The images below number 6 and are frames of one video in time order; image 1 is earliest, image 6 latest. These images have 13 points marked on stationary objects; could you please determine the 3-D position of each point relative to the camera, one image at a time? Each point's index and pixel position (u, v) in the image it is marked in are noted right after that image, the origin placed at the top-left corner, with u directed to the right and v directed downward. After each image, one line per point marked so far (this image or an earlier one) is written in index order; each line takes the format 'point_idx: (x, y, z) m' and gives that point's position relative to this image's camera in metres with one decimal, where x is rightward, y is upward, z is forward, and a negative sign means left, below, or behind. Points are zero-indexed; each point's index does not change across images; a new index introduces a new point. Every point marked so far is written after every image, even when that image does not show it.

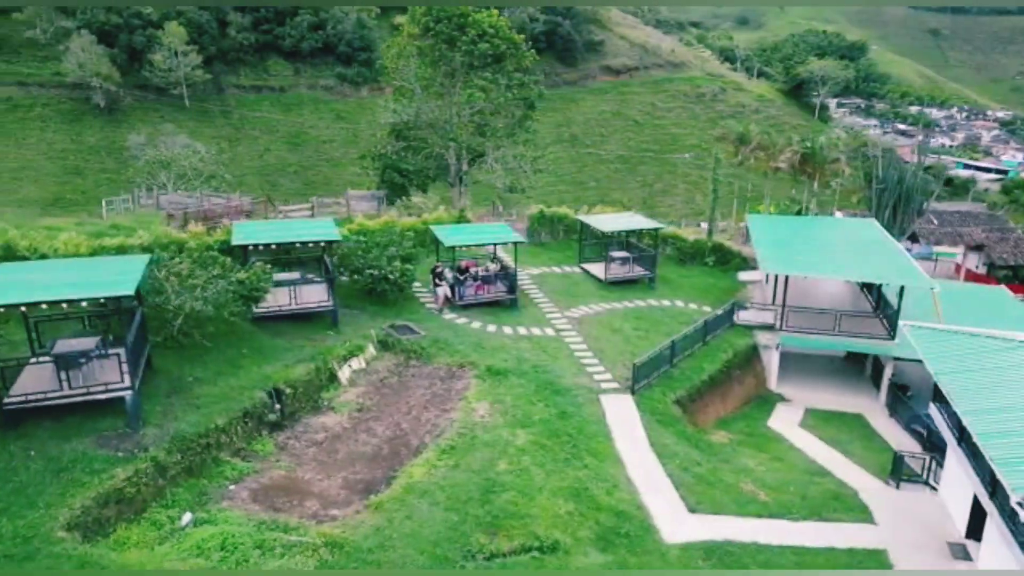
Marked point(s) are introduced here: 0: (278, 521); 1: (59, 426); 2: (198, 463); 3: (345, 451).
0: (-4.2, -4.2, +13.2) m
1: (-8.6, -2.6, +13.8) m
2: (-6.1, -3.4, +14.2) m
3: (-3.6, -3.5, +15.8) m
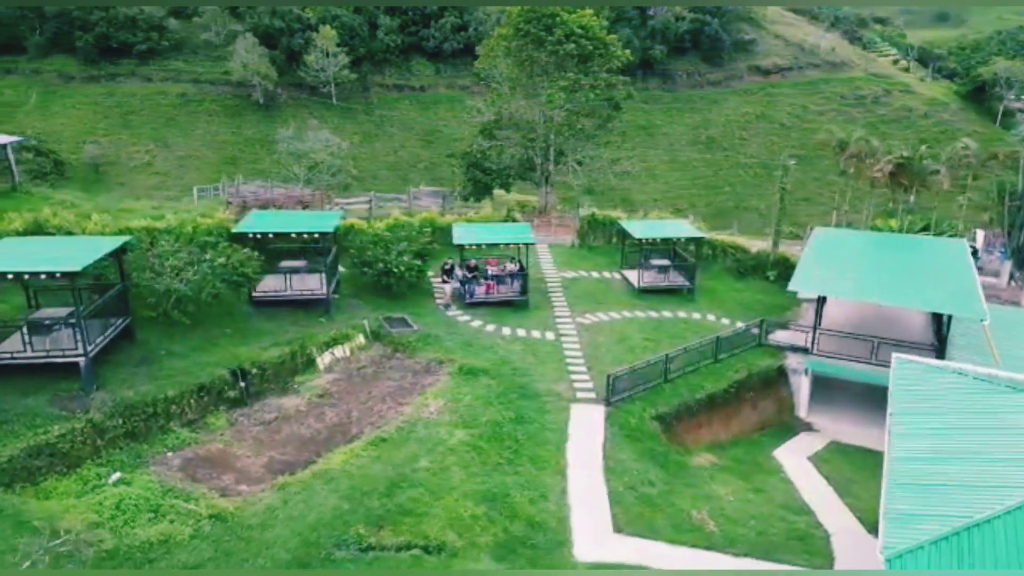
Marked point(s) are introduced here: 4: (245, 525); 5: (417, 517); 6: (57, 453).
0: (-6.3, -3.9, +14.2) m
1: (-10.4, -2.0, +15.6) m
2: (-7.9, -3.0, +15.6) m
3: (-5.1, -3.3, +16.6) m
4: (-4.8, -4.2, +13.2) m
5: (-1.8, -4.4, +14.1) m
6: (-8.8, -3.2, +14.2) m
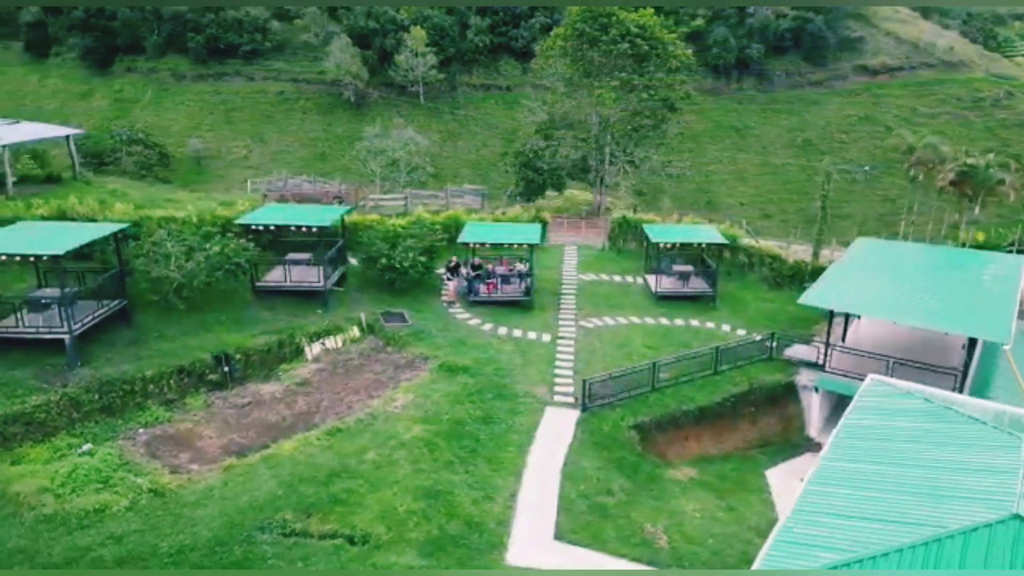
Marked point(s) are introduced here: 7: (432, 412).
0: (-7.5, -3.6, +15.1) m
1: (-11.3, -1.6, +17.0) m
2: (-8.9, -2.6, +16.6) m
3: (-6.1, -3.0, +17.3) m
4: (-6.2, -4.0, +13.8) m
5: (-3.2, -4.3, +14.4) m
6: (-10.1, -2.8, +15.4) m
7: (-1.9, -3.0, +17.7) m
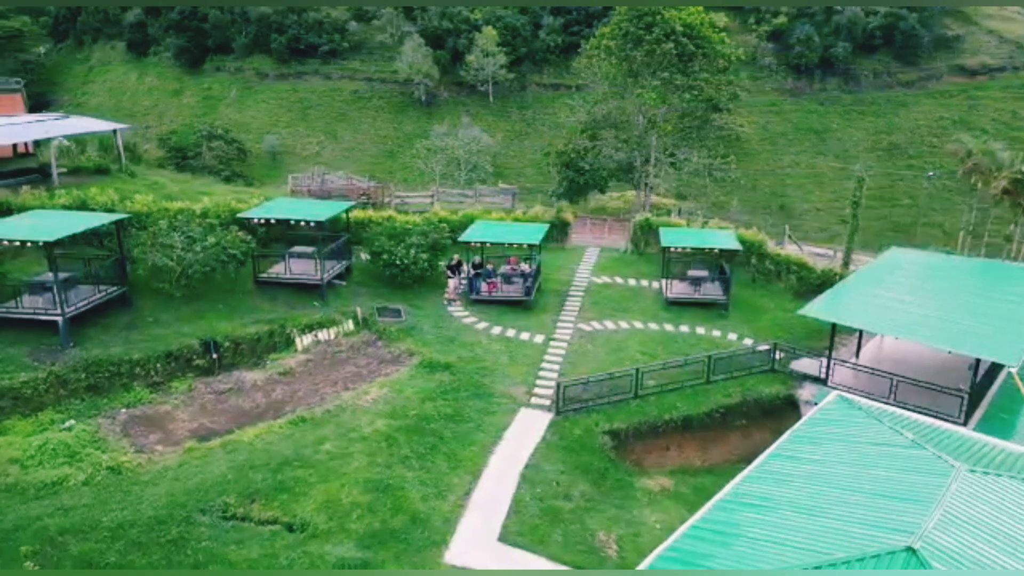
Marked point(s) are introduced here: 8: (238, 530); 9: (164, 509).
0: (-8.6, -3.3, +15.9) m
1: (-12.1, -1.2, +18.2) m
2: (-9.8, -2.3, +17.6) m
3: (-6.9, -2.8, +17.9) m
4: (-7.5, -3.8, +14.5) m
5: (-4.4, -4.2, +14.7) m
6: (-11.0, -2.5, +16.5) m
7: (-2.7, -2.9, +17.9) m
8: (-5.2, -4.5, +13.8) m
9: (-6.5, -4.1, +13.8) m
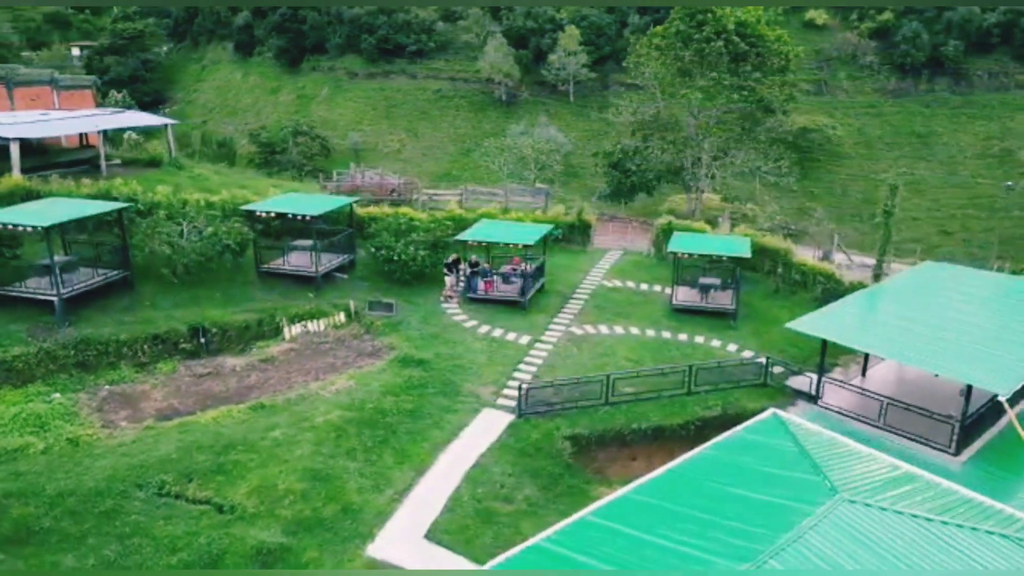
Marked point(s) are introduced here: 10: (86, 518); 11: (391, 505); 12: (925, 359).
0: (-9.9, -2.9, +17.0) m
1: (-12.9, -0.7, +19.7) m
2: (-10.8, -1.9, +18.8) m
3: (-7.9, -2.5, +18.8) m
4: (-8.9, -3.5, +15.5) m
5: (-5.9, -3.9, +15.3) m
6: (-12.2, -2.0, +17.9) m
7: (-3.8, -2.8, +18.2) m
8: (-6.8, -4.3, +14.5) m
9: (-8.1, -3.8, +14.7) m
10: (-8.1, -4.4, +14.0) m
11: (-2.6, -4.6, +15.8) m
12: (+10.4, -1.8, +18.5) m
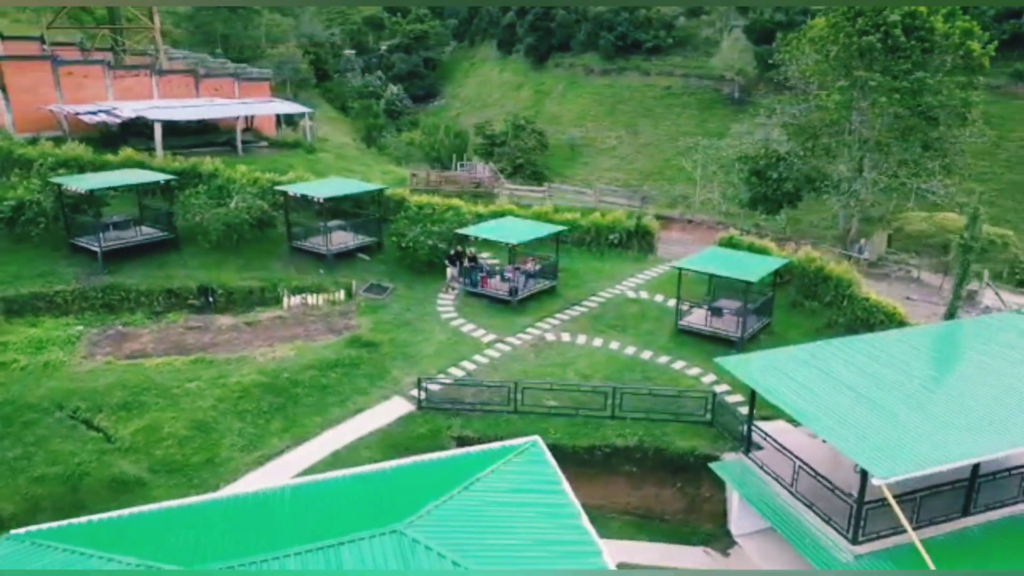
0: (-12.2, -1.7, +20.7) m
1: (-13.9, +0.9, +24.3) m
2: (-12.3, -0.5, +22.7) m
3: (-9.7, -1.5, +21.7) m
4: (-11.9, -2.2, +19.0) m
5: (-9.2, -3.1, +17.8) m
6: (-13.9, -0.5, +22.4) m
7: (-6.1, -2.2, +19.8) m
8: (-10.3, -3.3, +17.3) m
9: (-11.5, -2.7, +18.0) m
10: (-11.8, -3.2, +17.3) m
11: (-6.0, -4.1, +17.1) m
12: (+7.3, -2.8, +15.1) m
